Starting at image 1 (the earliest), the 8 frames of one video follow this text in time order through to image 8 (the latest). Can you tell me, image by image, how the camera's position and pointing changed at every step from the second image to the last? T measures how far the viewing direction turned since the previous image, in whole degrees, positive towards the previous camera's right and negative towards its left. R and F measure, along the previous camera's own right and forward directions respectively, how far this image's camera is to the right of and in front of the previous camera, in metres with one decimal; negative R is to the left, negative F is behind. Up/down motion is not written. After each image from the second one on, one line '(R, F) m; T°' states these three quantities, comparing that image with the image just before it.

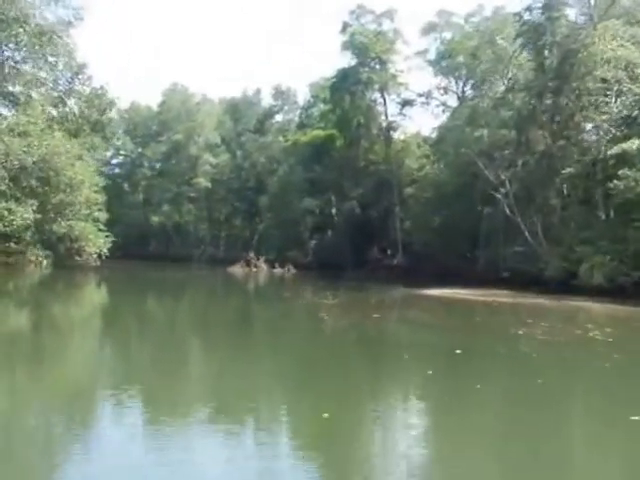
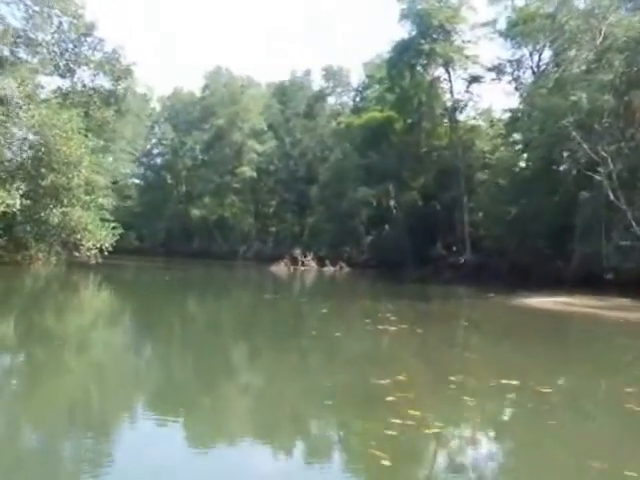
(0.0, +3.5) m; -4°
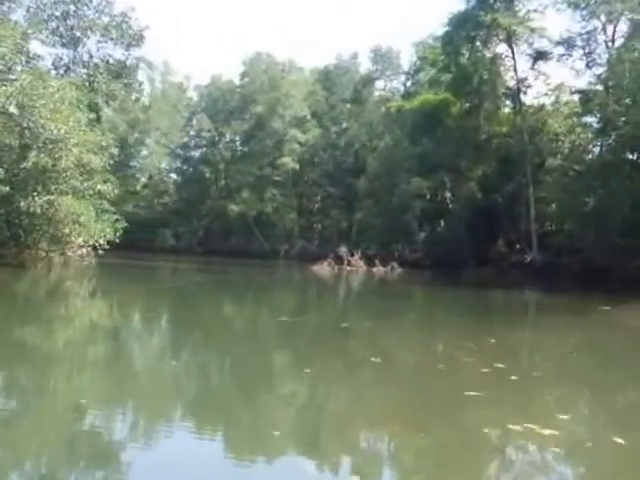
(0.0, +2.8) m; -3°
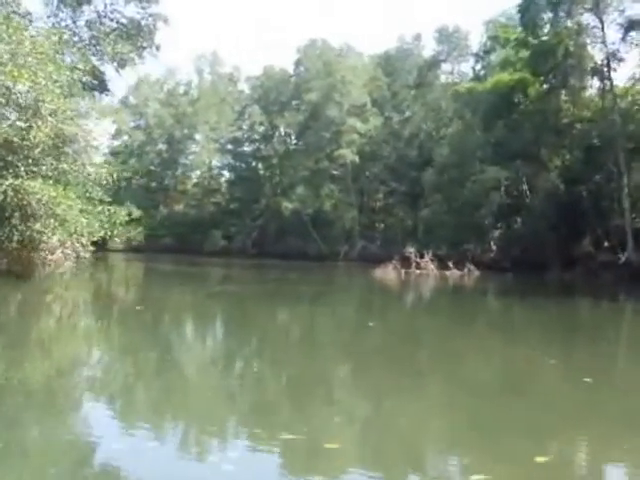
(0.0, +2.8) m; -4°
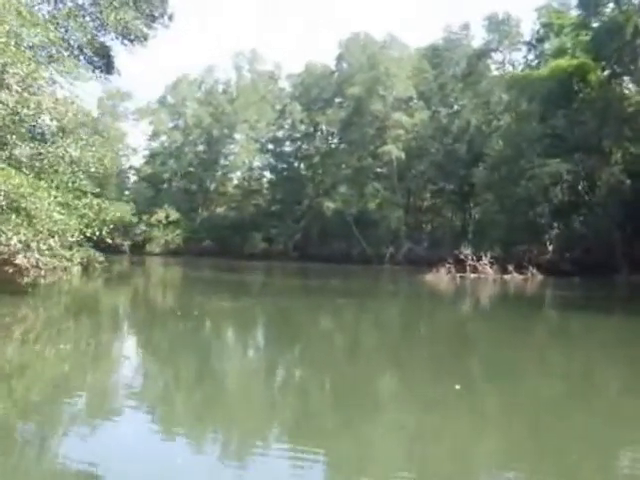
(0.0, +1.5) m; -3°
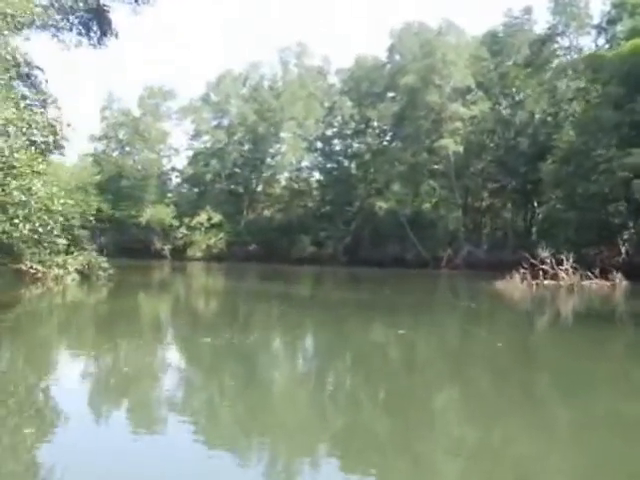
(0.0, +2.0) m; -3°
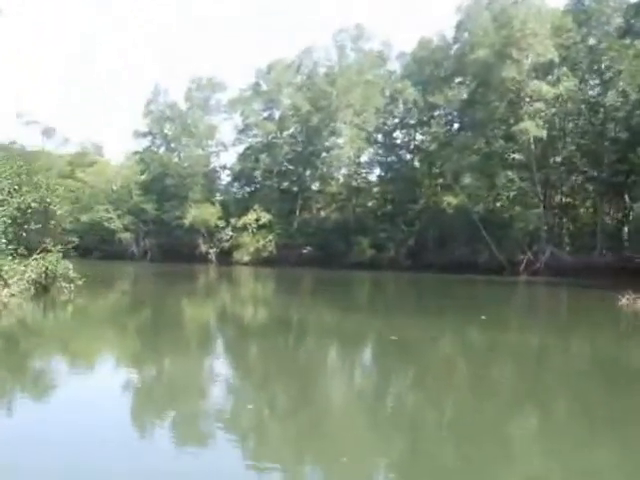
(+0.1, +3.3) m; -4°
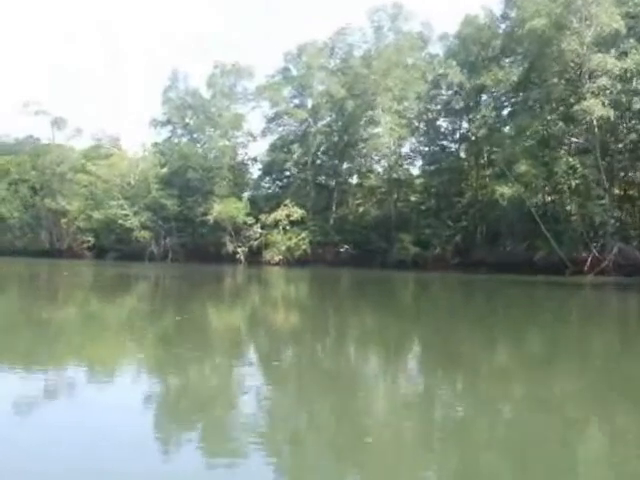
(+0.1, +2.3) m; -3°
